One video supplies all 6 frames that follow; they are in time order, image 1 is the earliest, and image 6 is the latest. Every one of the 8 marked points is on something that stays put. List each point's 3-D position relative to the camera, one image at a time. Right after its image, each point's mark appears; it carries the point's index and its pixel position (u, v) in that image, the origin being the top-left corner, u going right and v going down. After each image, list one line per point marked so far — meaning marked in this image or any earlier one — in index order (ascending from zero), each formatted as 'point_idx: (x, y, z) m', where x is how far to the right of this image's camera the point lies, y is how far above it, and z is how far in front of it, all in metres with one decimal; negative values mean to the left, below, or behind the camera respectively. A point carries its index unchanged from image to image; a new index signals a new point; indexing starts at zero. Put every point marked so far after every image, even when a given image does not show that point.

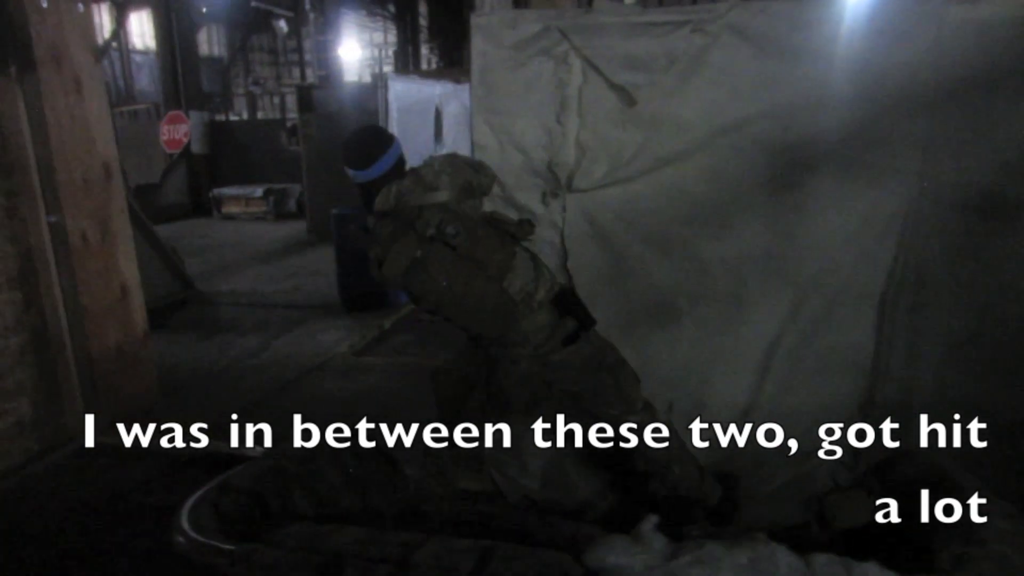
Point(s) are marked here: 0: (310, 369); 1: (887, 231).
0: (-1.4, -0.6, +5.4) m
1: (+1.4, +0.2, +2.9) m
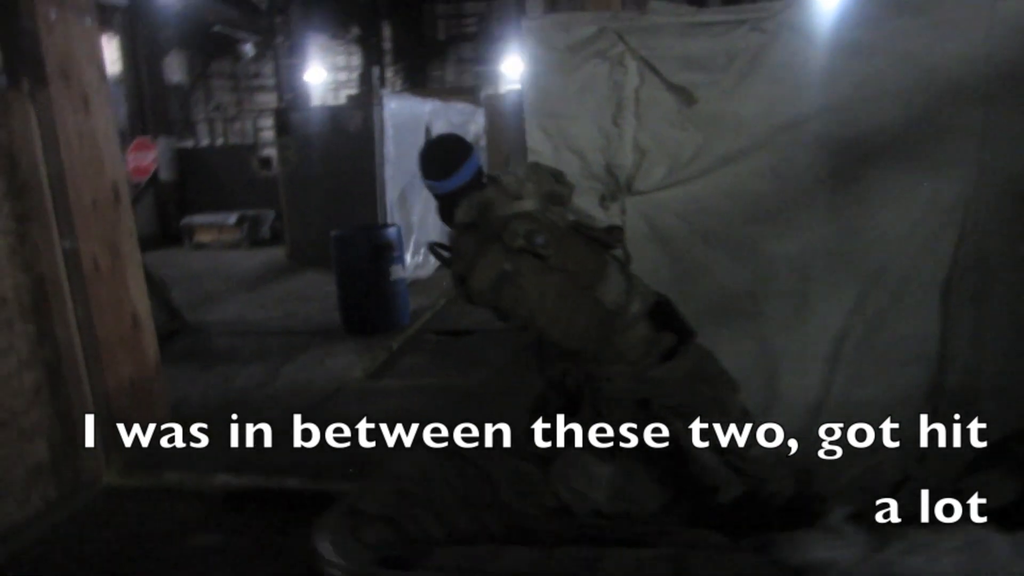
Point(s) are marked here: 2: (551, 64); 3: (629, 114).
0: (-1.3, -0.8, +5.2) m
1: (+1.7, +0.3, +2.9) m
2: (+0.2, +0.9, +3.0) m
3: (+0.5, +0.7, +3.0) m
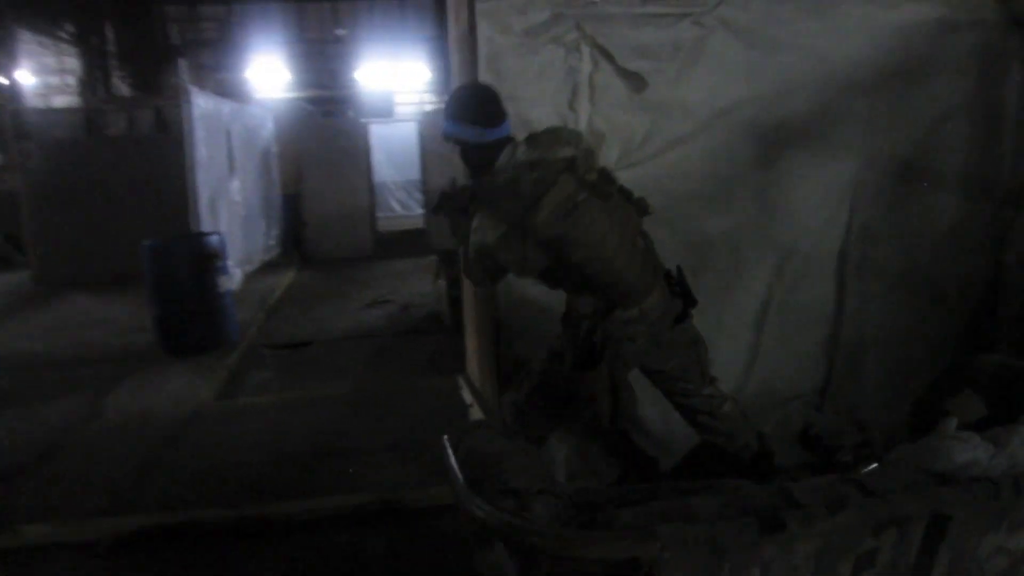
0: (-2.0, -0.8, +4.5) m
1: (+1.5, +0.4, +3.4) m
2: (0.0, +1.0, +3.0) m
3: (+0.3, +0.8, +3.1) m
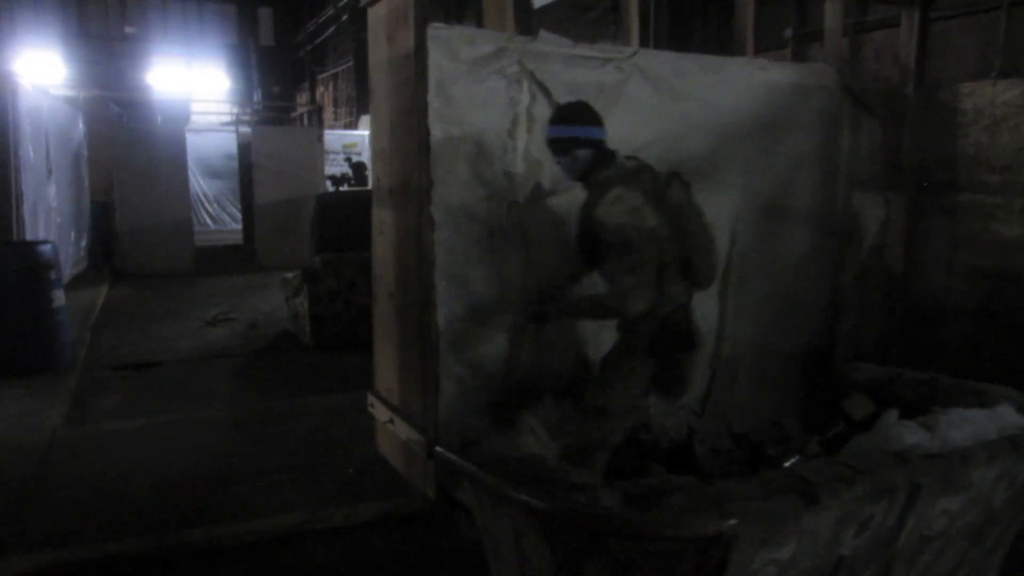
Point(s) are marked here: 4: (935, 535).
0: (-2.5, -0.9, +4.0) m
1: (+1.1, +0.3, +3.9) m
2: (-0.2, +0.9, +3.1) m
3: (+0.1, +0.7, +3.3) m
4: (+1.1, -0.7, +2.1) m
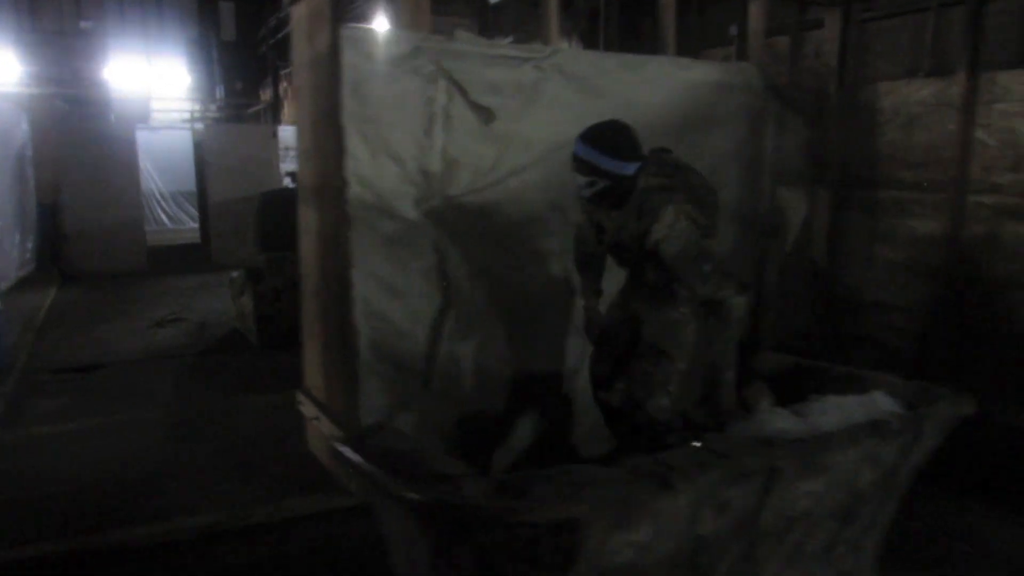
0: (-2.9, -0.9, +4.0) m
1: (+0.7, +0.4, +4.0) m
2: (-0.6, +0.9, +3.2) m
3: (-0.3, +0.7, +3.3) m
4: (+0.8, -0.7, +2.1) m
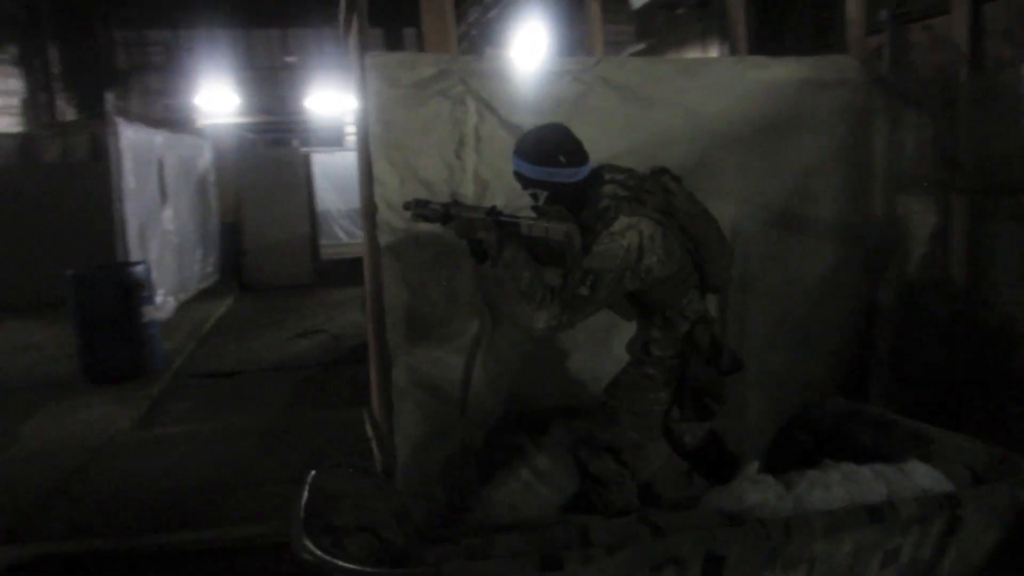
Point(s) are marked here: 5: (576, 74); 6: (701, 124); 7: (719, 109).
0: (-2.5, -1.0, +4.5) m
1: (+1.0, +0.2, +3.6) m
2: (-0.5, +0.8, +3.1) m
3: (-0.2, +0.6, +3.2) m
4: (+0.6, -0.8, +1.8) m
5: (+0.3, +0.9, +3.3) m
6: (+0.9, +0.8, +3.5) m
7: (+1.0, +0.8, +3.5) m
